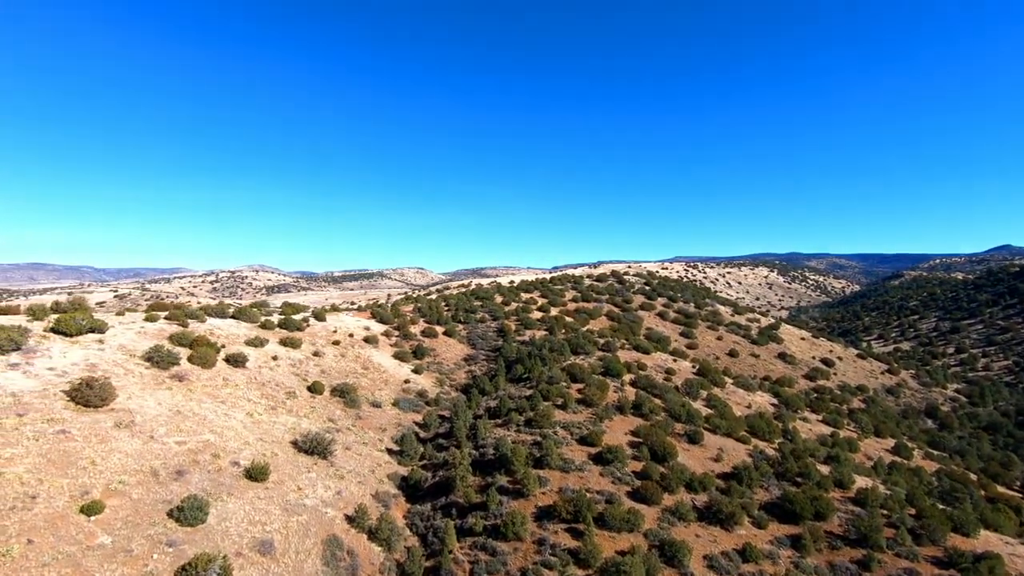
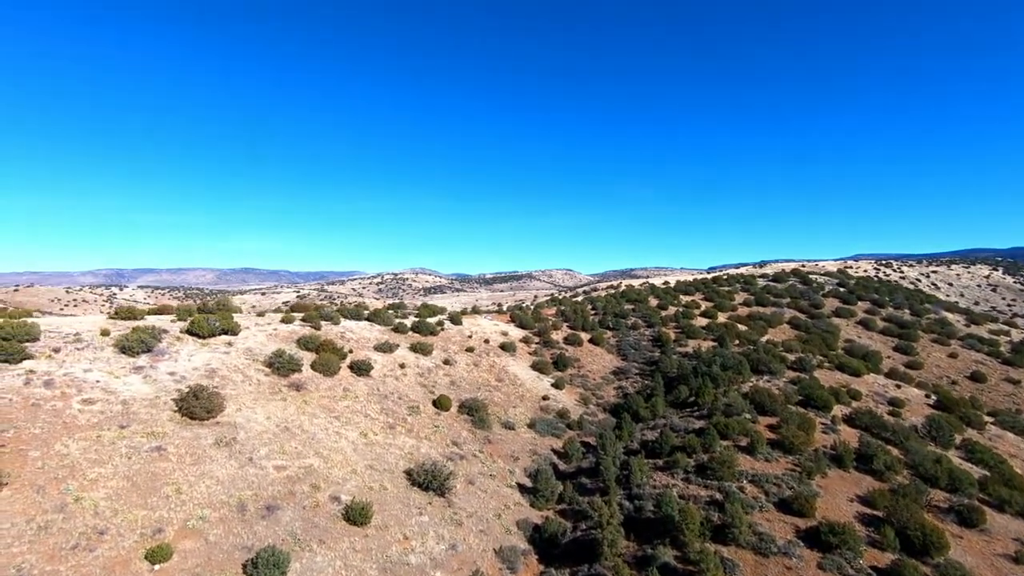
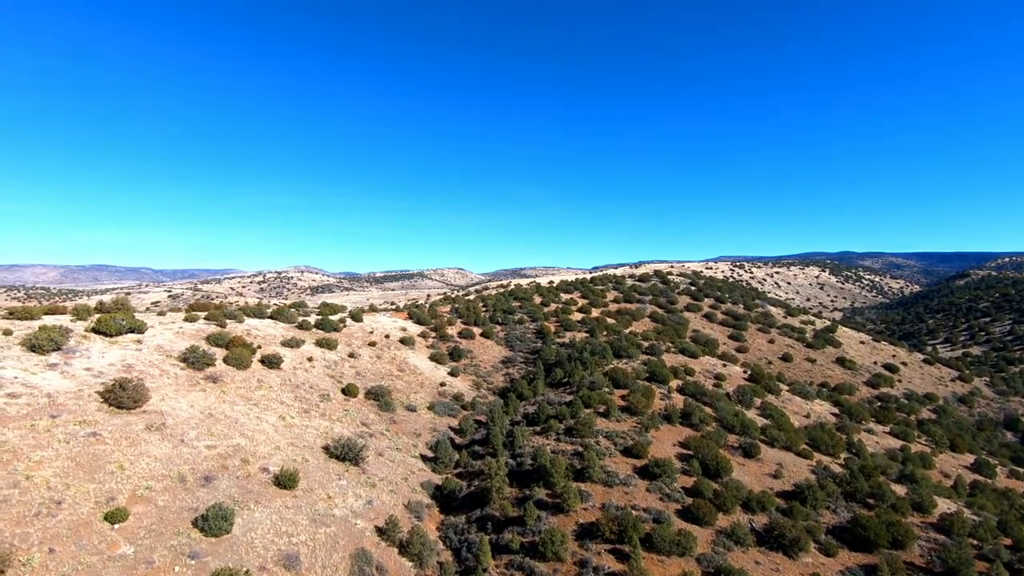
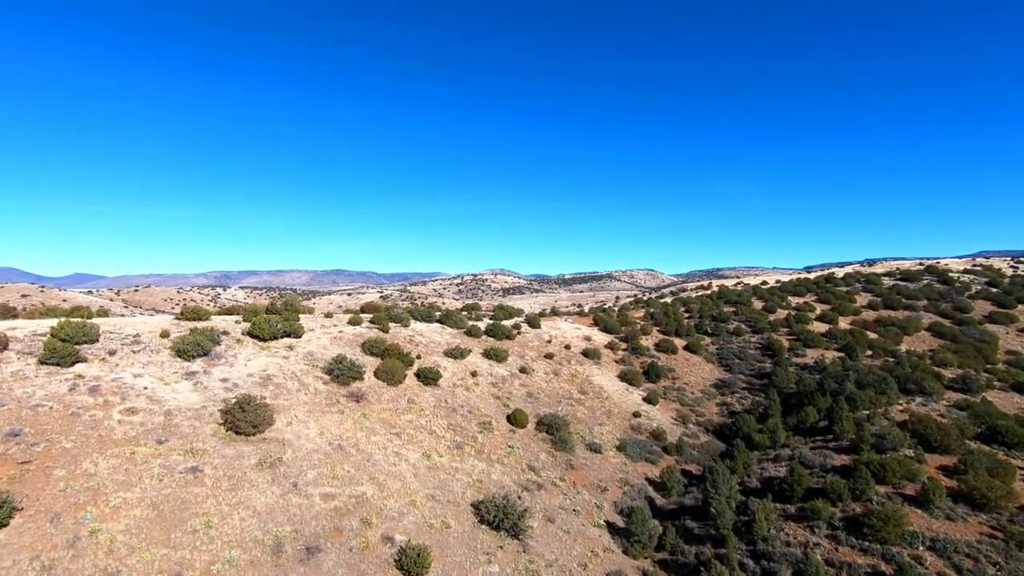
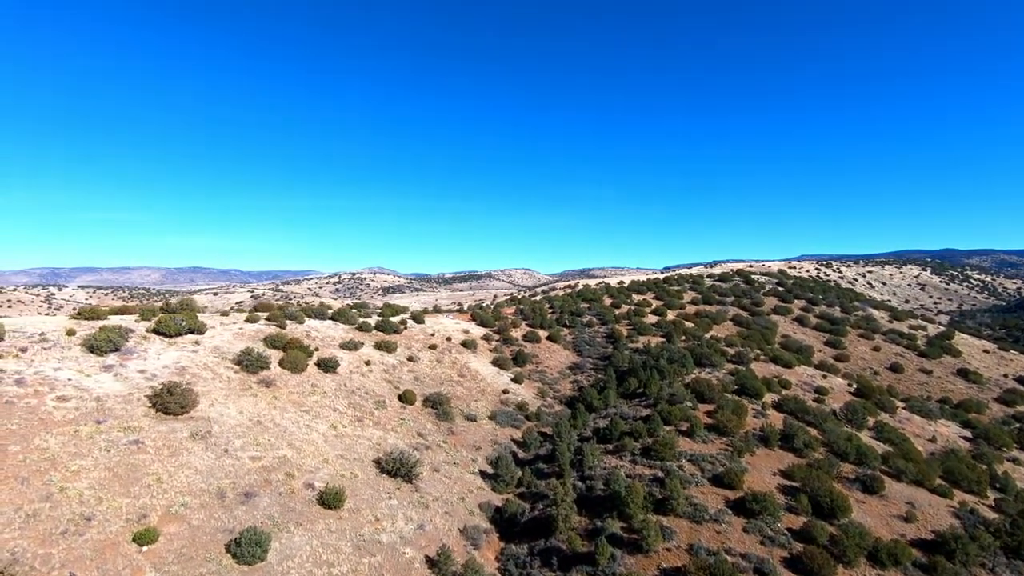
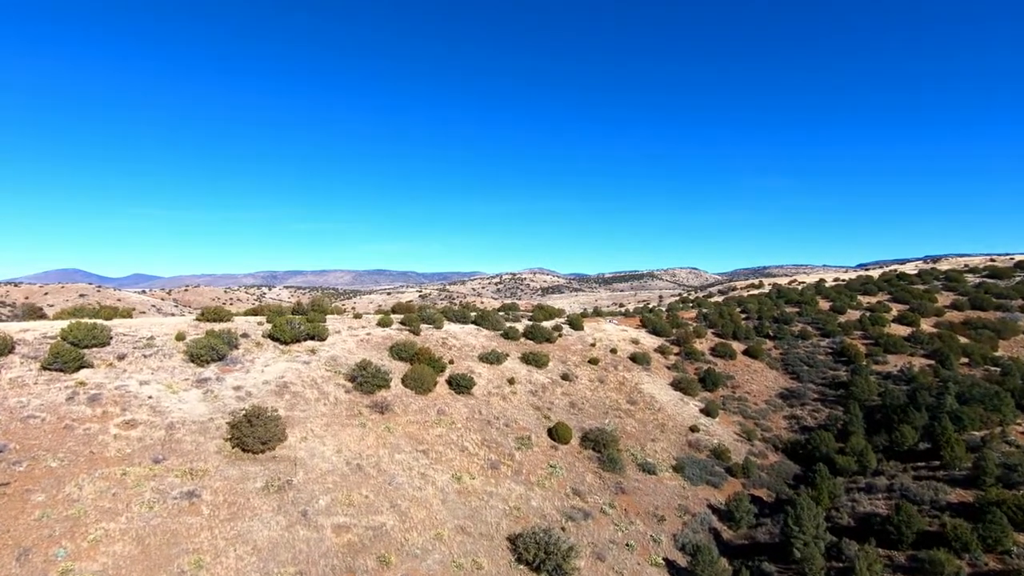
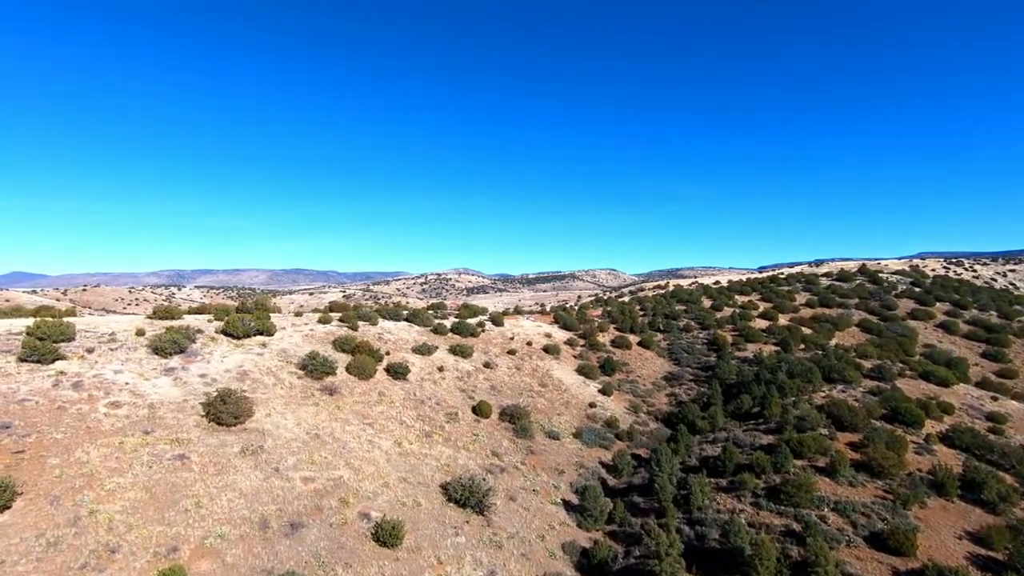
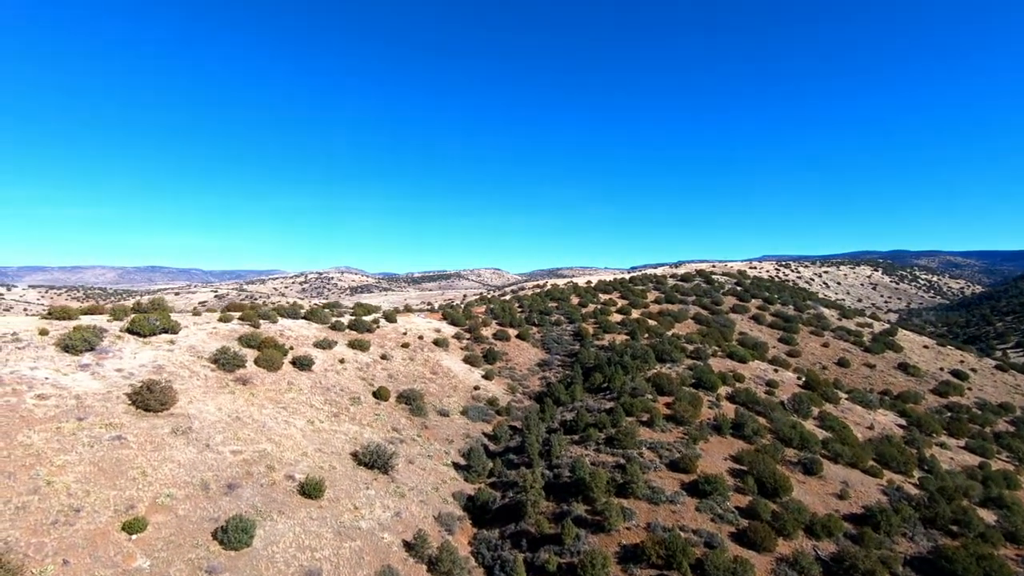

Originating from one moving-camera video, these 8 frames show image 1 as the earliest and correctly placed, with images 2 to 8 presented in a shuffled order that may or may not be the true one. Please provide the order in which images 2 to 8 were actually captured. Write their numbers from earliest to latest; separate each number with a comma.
3, 8, 5, 2, 7, 4, 6
